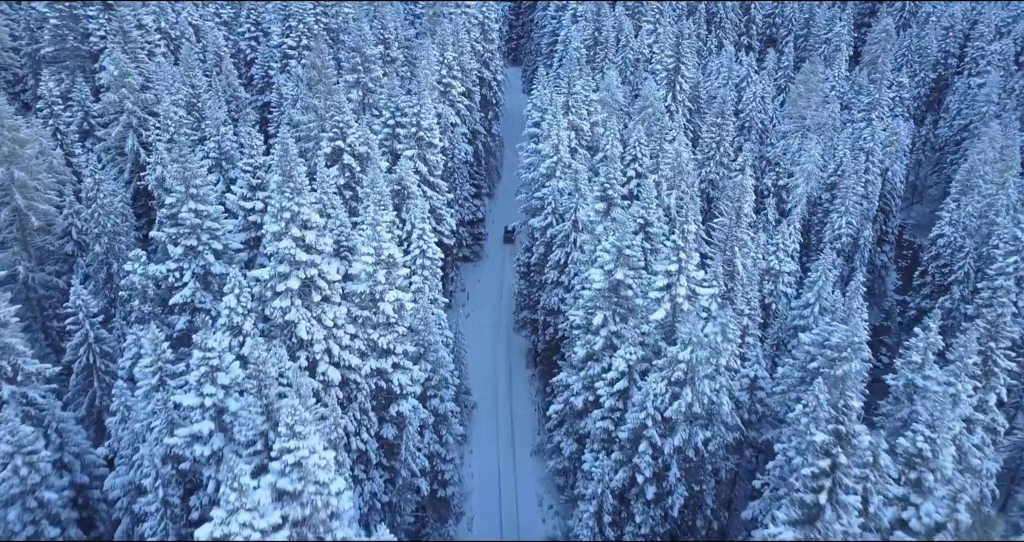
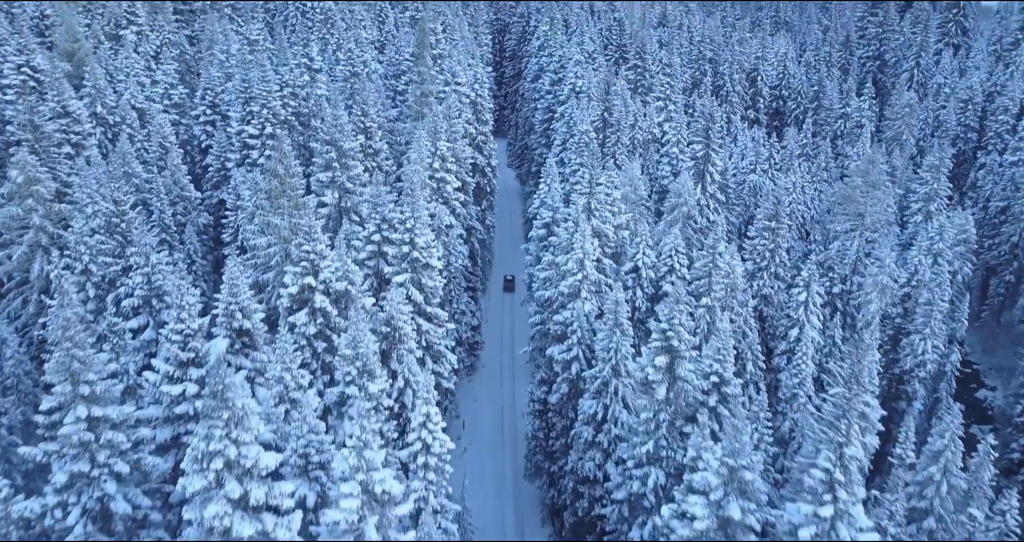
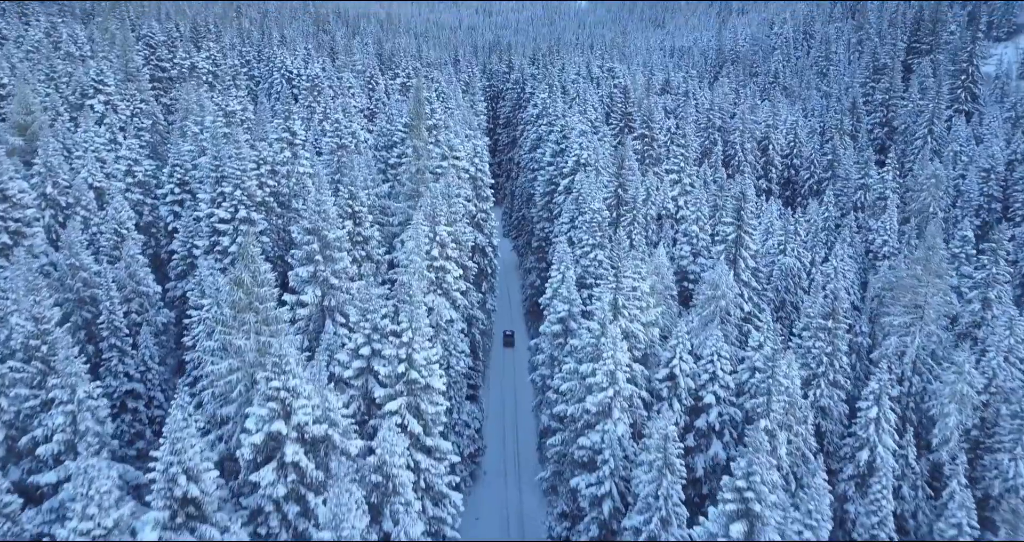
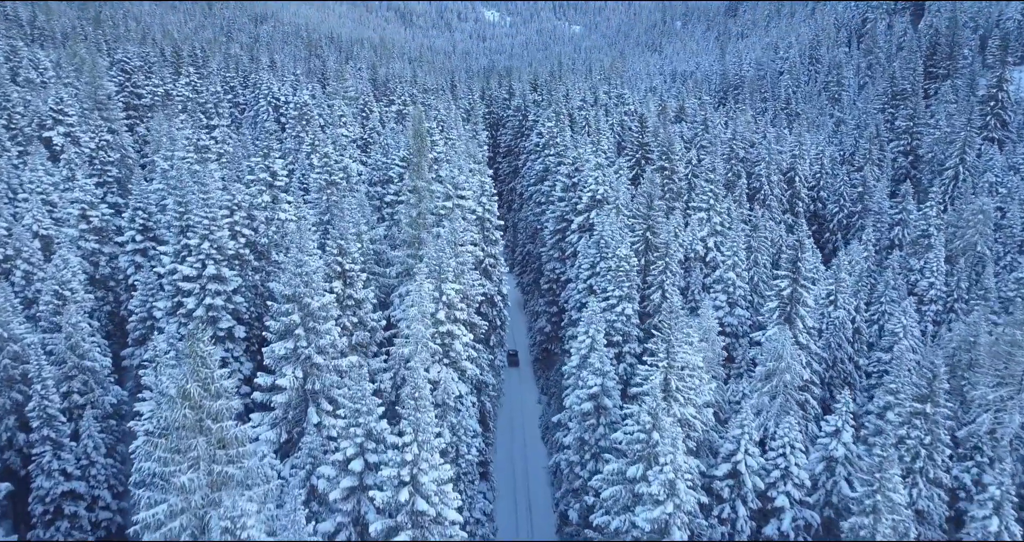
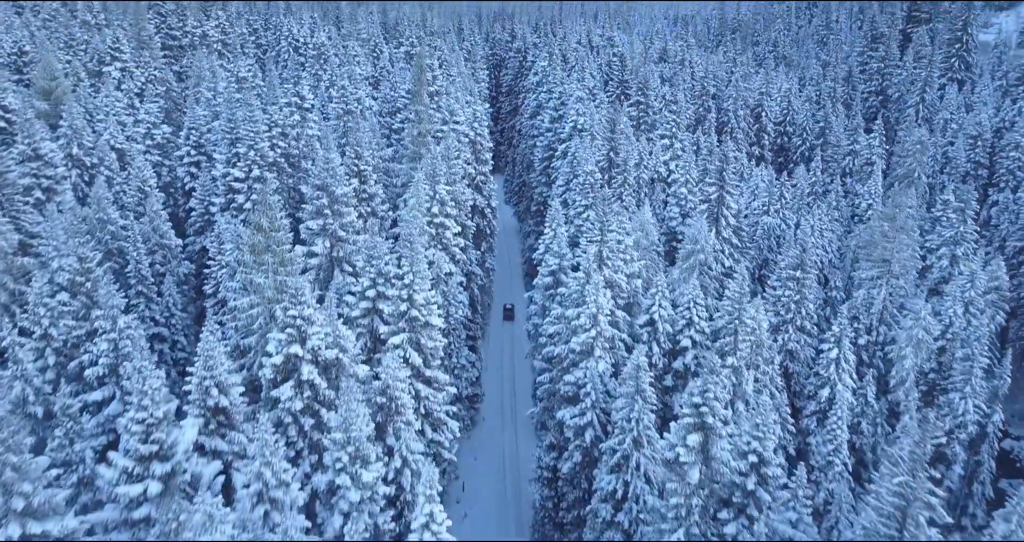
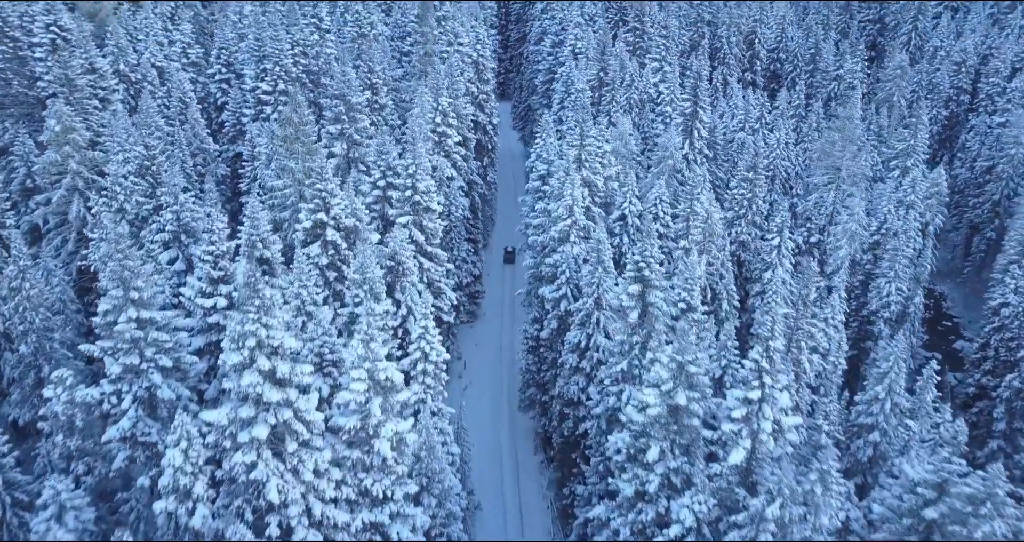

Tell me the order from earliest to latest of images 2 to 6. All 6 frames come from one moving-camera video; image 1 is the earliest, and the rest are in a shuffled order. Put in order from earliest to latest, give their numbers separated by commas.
6, 2, 5, 3, 4
